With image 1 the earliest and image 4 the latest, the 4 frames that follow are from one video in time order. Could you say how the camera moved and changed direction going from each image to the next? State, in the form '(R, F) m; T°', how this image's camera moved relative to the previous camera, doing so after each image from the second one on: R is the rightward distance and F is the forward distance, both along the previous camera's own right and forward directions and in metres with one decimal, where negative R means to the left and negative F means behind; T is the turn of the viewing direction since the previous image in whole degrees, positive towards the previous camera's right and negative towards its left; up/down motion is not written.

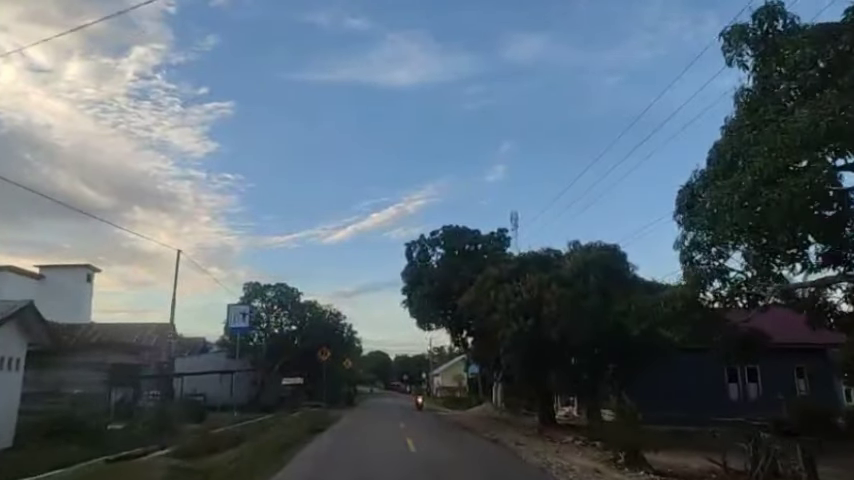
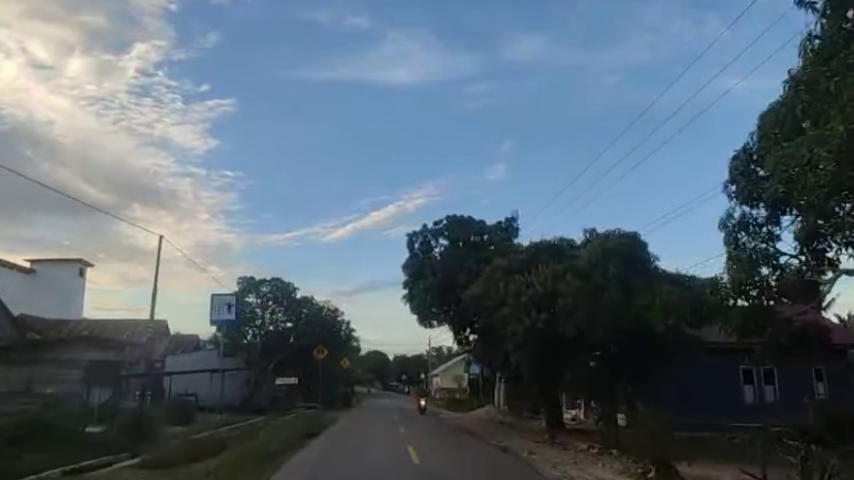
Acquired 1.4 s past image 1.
(-0.1, +2.1) m; 0°
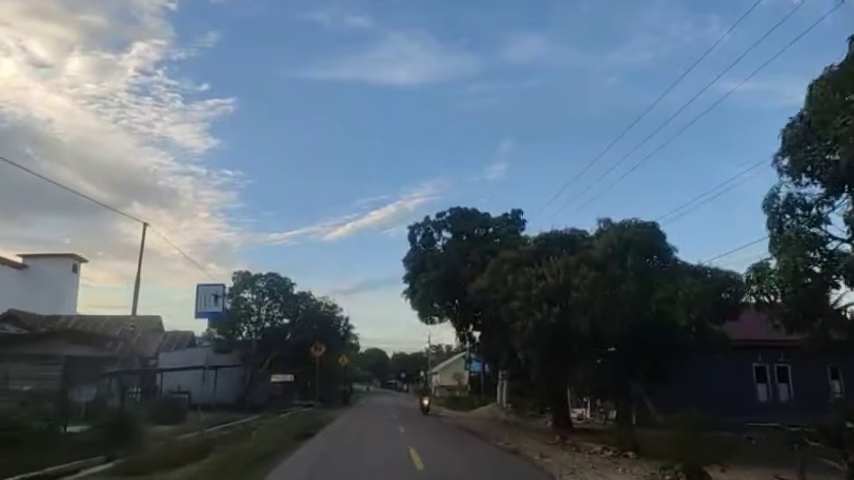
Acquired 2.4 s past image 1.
(-0.1, +1.6) m; 0°
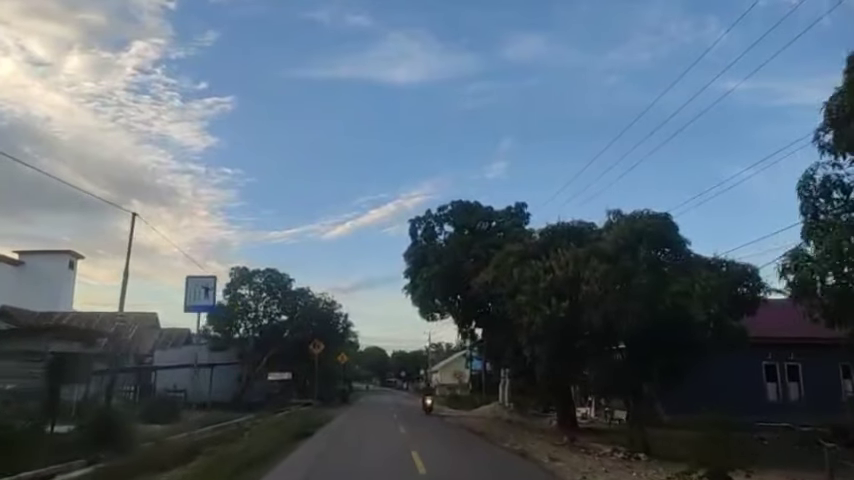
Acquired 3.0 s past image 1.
(-0.1, +1.0) m; 0°
